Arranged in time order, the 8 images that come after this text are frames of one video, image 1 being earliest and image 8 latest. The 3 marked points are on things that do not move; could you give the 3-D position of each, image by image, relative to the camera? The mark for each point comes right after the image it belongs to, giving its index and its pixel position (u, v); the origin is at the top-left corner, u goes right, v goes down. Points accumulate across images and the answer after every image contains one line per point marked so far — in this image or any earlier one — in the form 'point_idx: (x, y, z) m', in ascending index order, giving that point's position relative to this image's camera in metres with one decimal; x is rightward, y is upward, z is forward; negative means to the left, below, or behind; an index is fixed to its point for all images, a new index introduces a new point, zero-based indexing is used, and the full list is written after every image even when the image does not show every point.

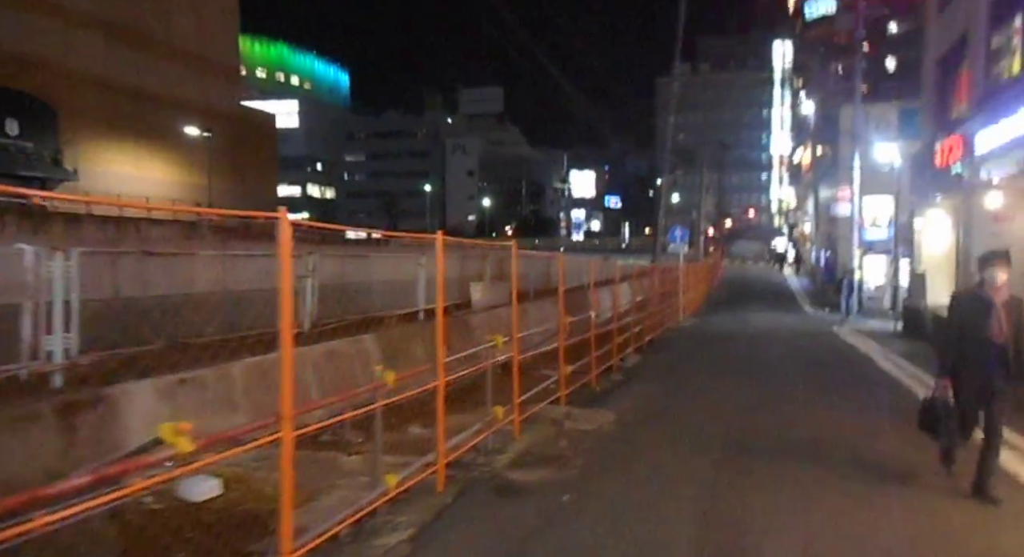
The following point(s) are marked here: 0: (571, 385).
0: (+0.7, -1.6, +10.3) m
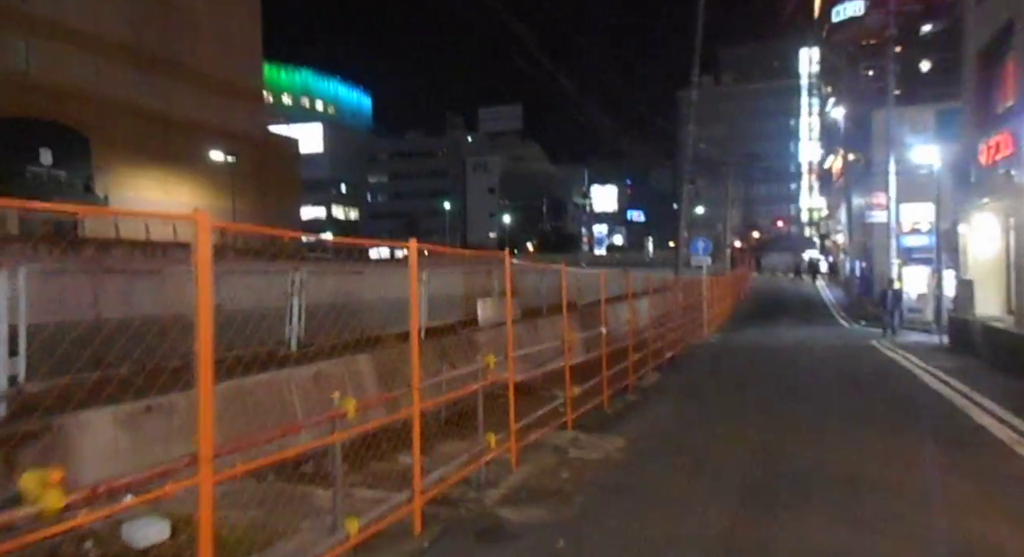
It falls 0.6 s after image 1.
0: (+0.8, -1.7, +9.6) m
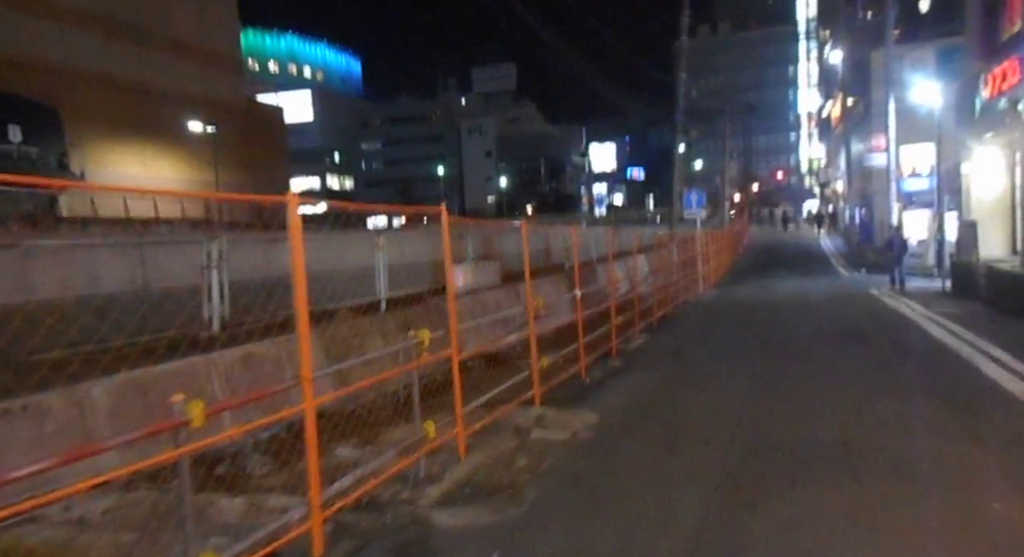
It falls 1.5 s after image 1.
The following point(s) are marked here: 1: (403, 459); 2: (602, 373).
0: (+0.4, -1.3, +8.6) m
1: (-0.8, -1.3, +5.1) m
2: (+1.2, -1.3, +10.1) m
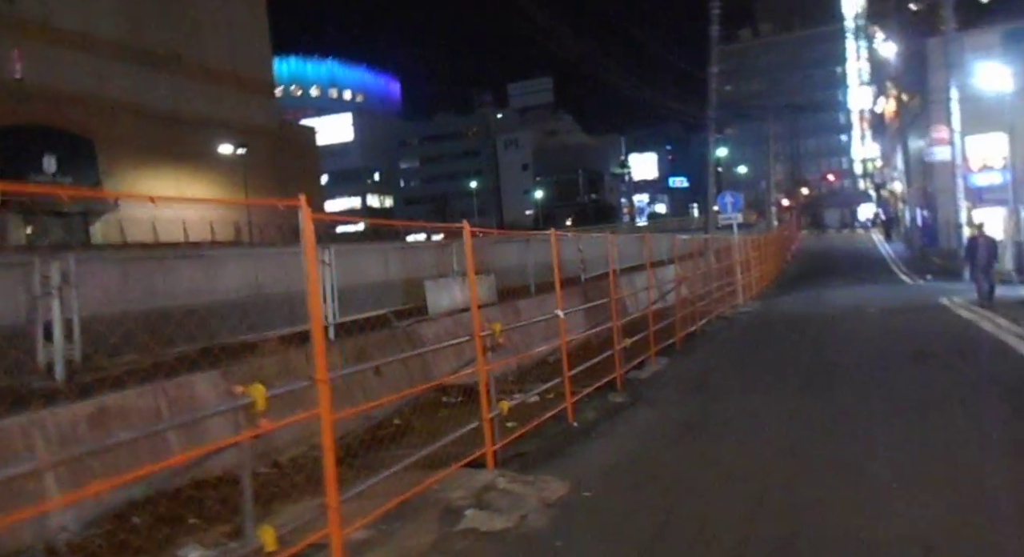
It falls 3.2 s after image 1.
0: (0.0, -1.4, +6.7) m
1: (-1.4, -1.4, +3.2) m
2: (+0.9, -1.5, +8.1) m
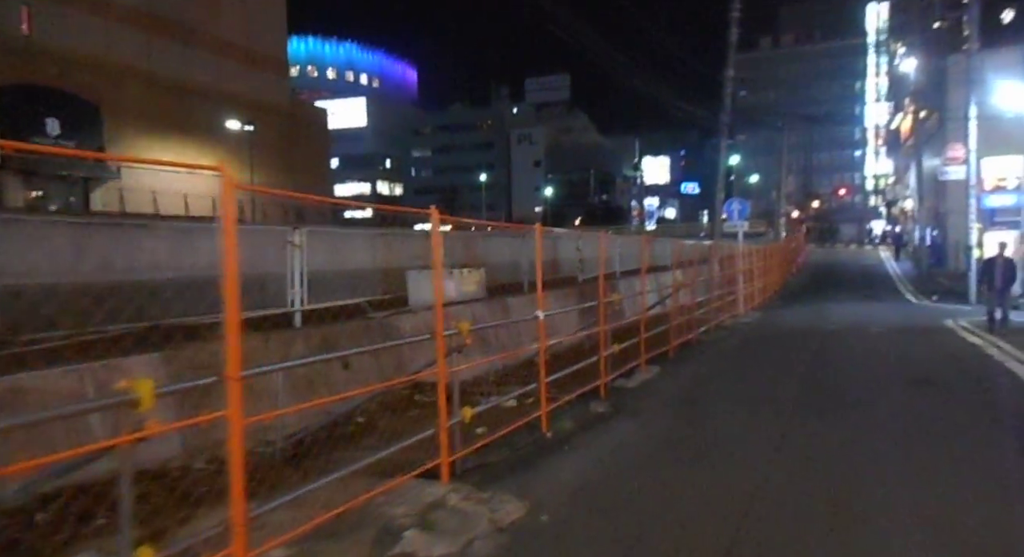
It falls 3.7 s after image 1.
0: (-0.3, -1.4, +6.1) m
1: (-1.7, -1.3, +2.6) m
2: (+0.6, -1.5, +7.5) m
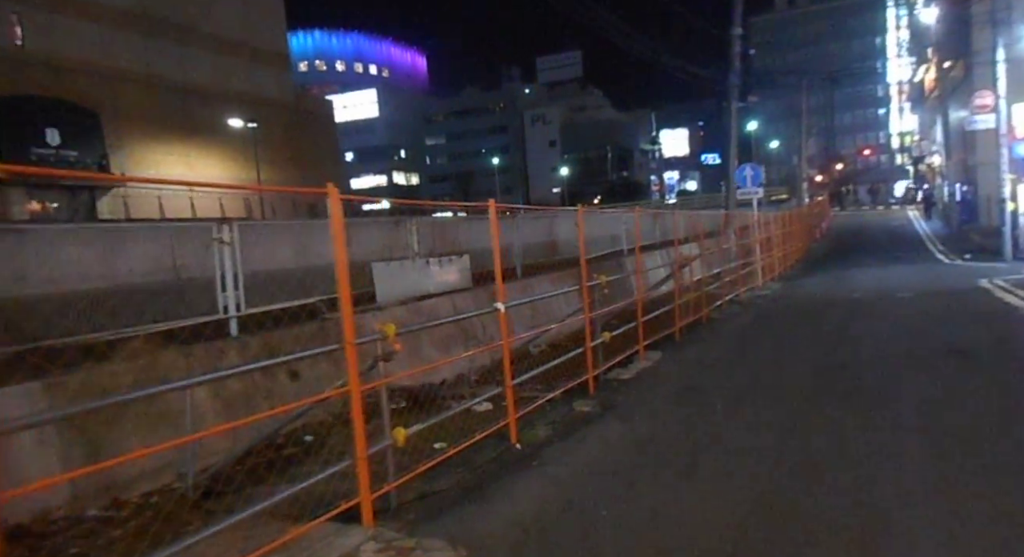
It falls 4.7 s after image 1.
0: (-0.6, -1.3, +5.1) m
1: (-2.1, -1.4, +1.7) m
2: (+0.4, -1.4, +6.5) m
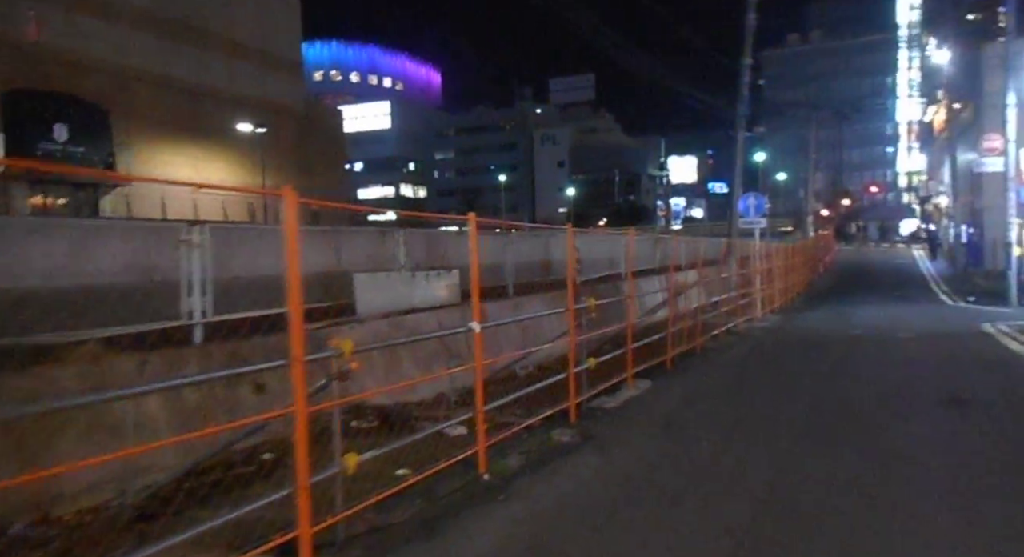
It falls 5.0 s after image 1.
0: (-0.9, -1.4, +4.7) m
1: (-2.4, -1.3, +1.3) m
2: (+0.1, -1.6, +6.1) m
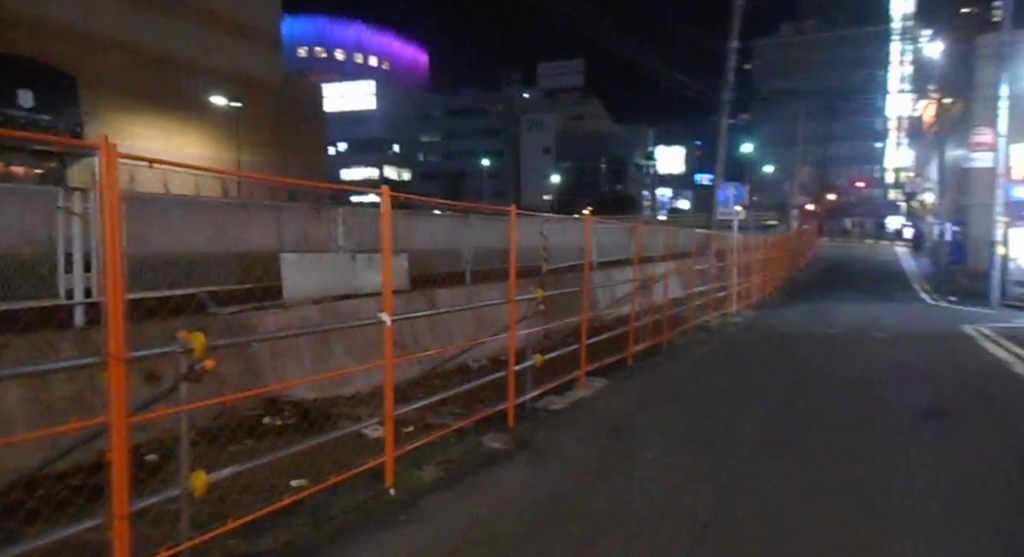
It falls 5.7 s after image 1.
0: (-1.4, -1.3, +4.0) m
1: (-2.9, -1.2, +0.5) m
2: (-0.5, -1.4, +5.3) m
